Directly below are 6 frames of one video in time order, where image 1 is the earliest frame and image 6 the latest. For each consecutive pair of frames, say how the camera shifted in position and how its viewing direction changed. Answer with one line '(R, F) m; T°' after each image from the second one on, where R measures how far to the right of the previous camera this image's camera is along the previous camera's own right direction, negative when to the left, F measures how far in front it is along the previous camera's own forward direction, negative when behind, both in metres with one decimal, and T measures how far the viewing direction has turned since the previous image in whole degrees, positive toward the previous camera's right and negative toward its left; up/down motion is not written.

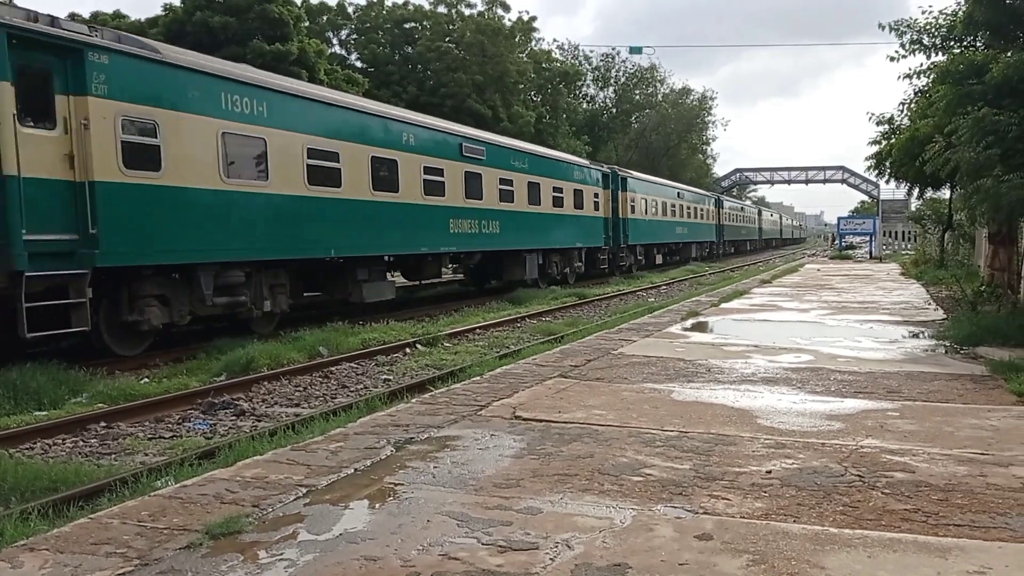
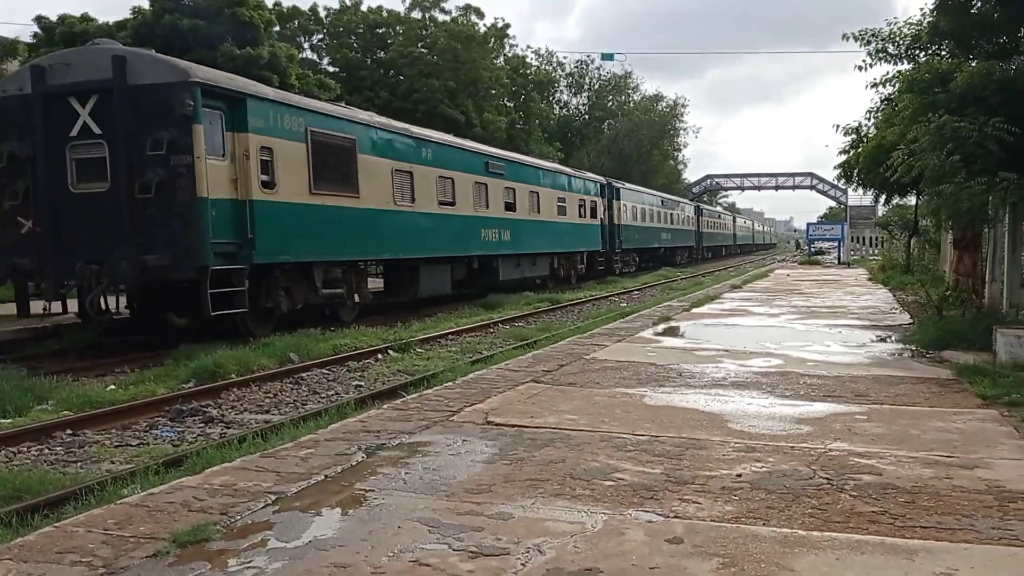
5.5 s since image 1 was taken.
(0.0, 0.0) m; +2°
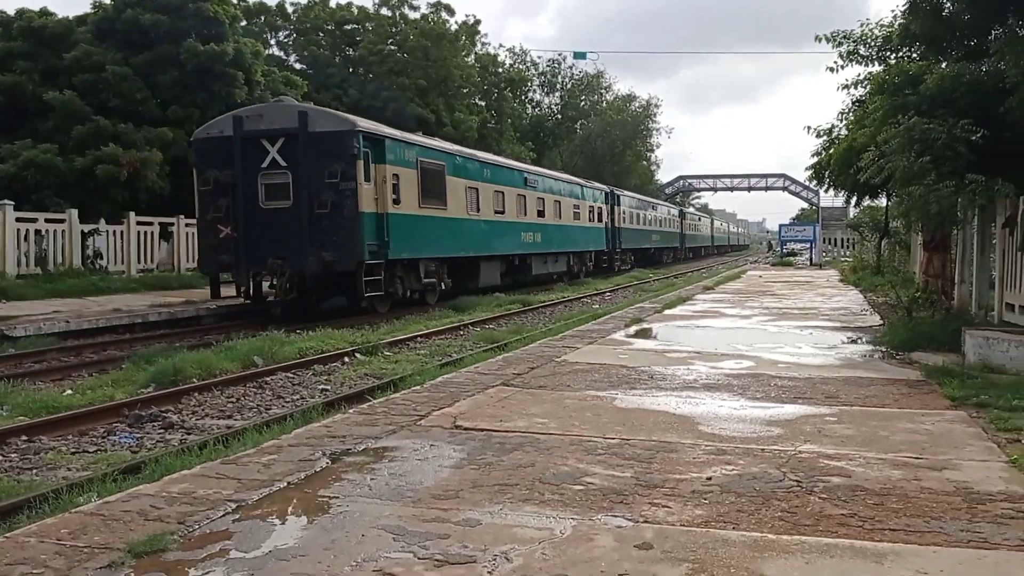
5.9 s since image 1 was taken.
(+0.1, +0.1) m; +2°
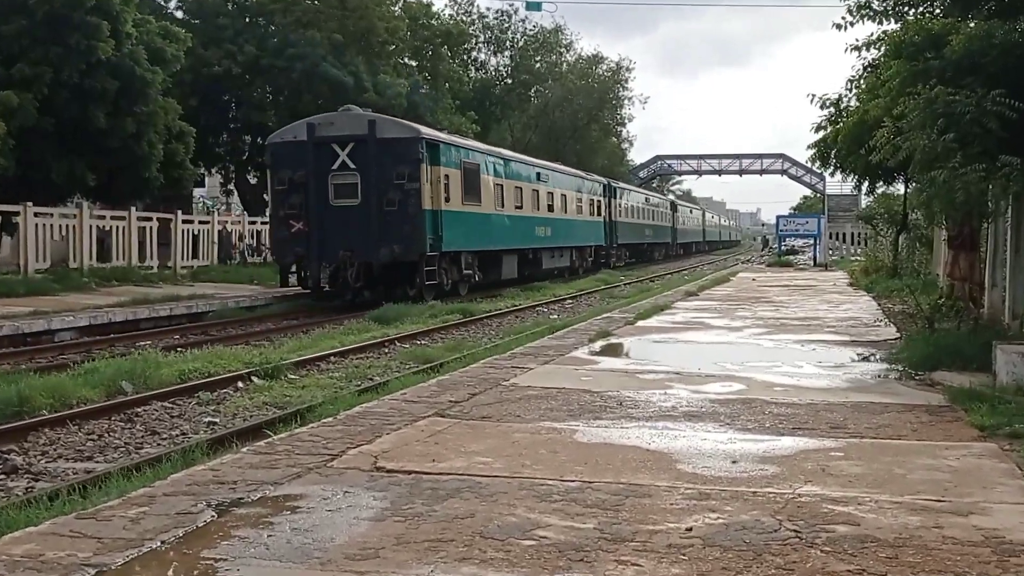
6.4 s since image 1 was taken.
(+0.3, +1.2) m; +2°
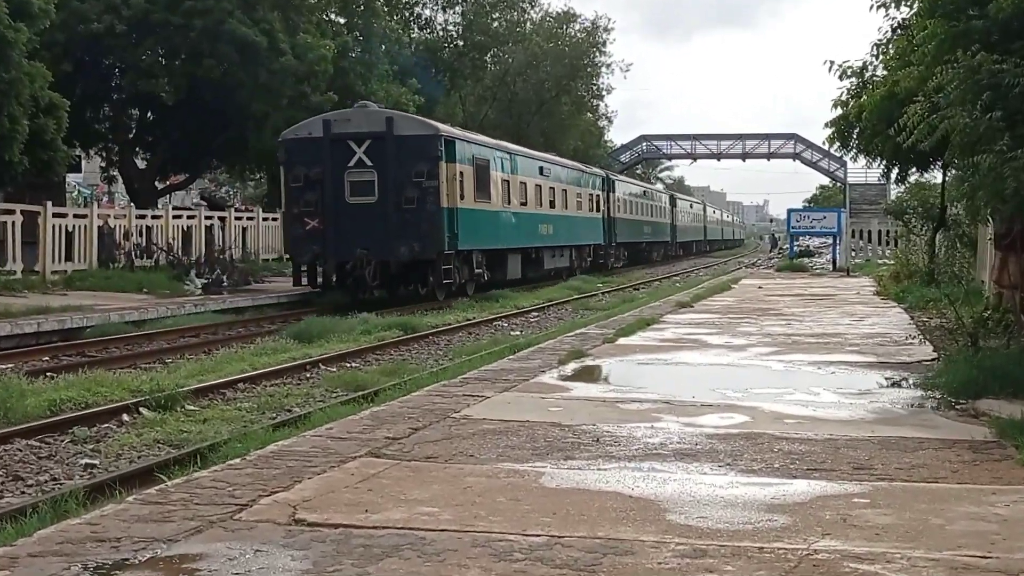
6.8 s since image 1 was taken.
(+0.2, +1.0) m; 0°
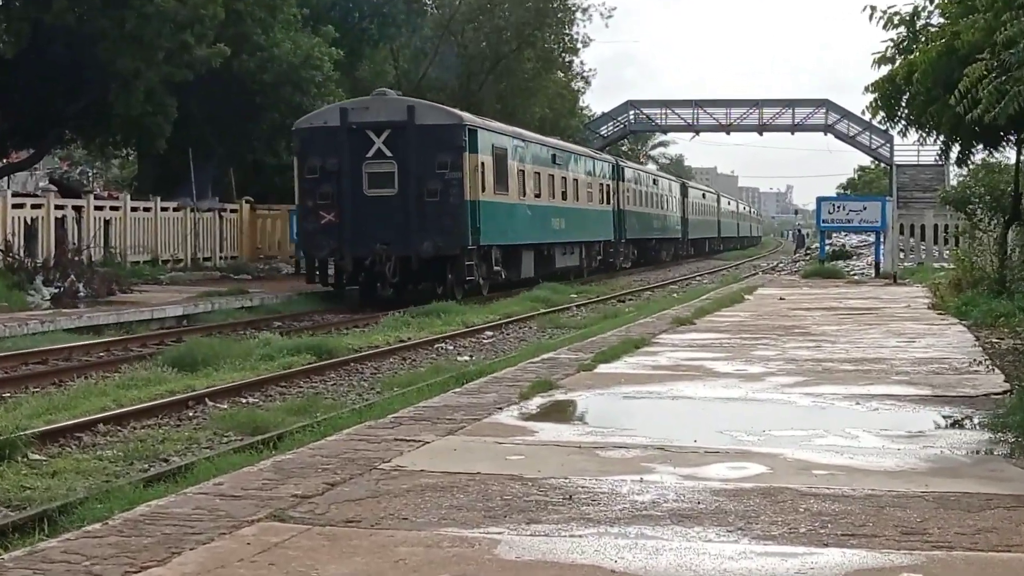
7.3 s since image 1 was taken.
(+0.2, +1.0) m; 0°
